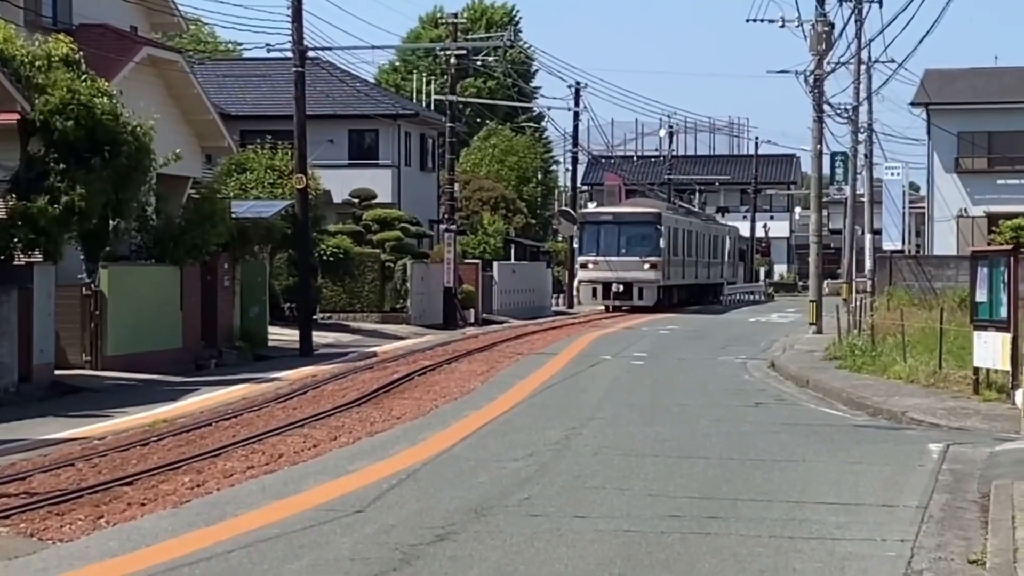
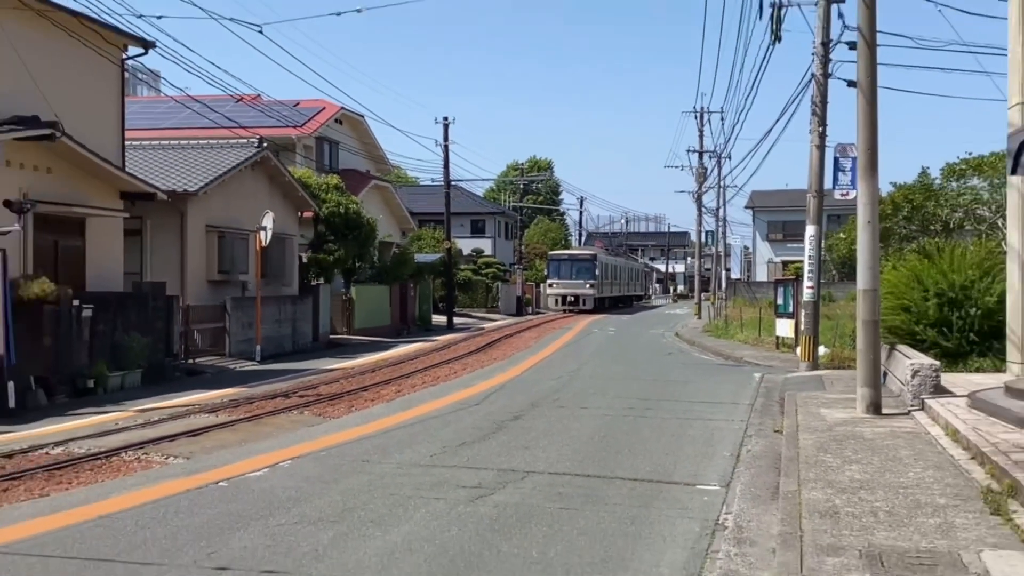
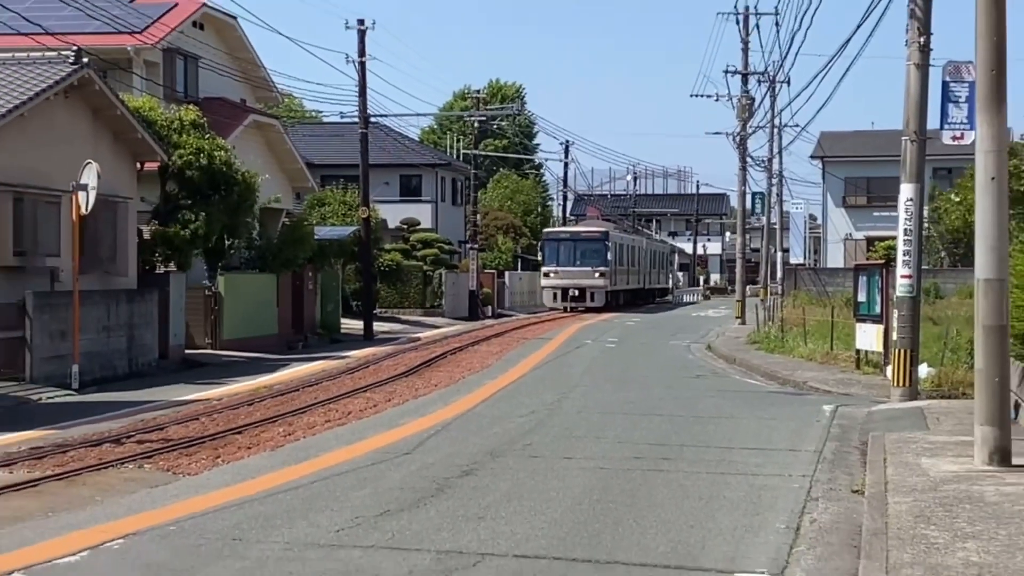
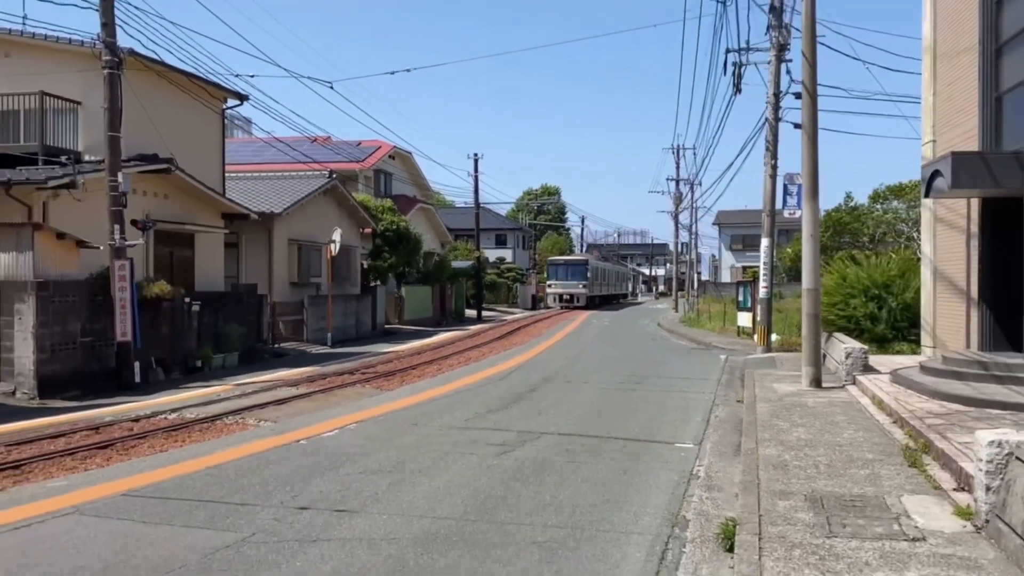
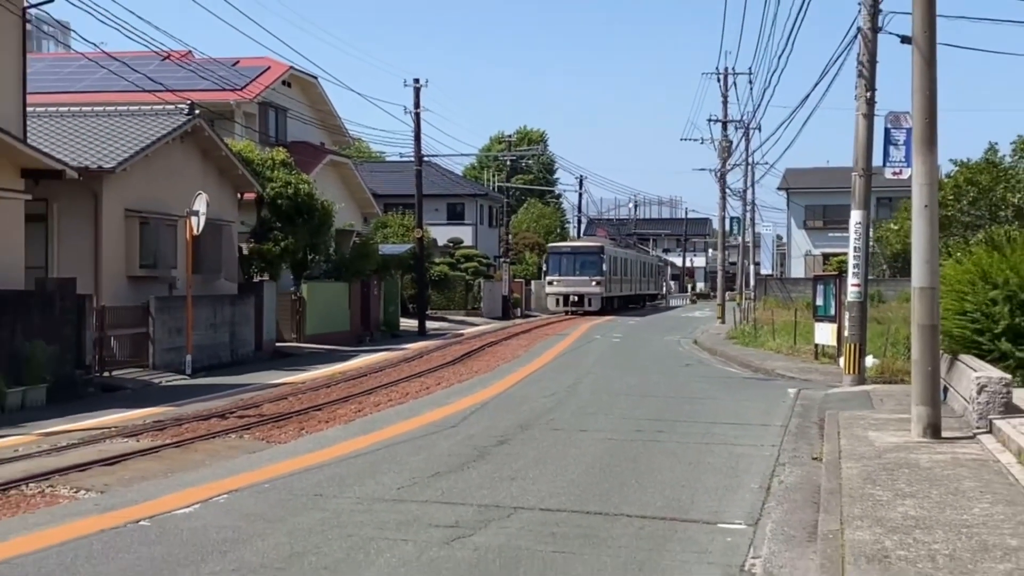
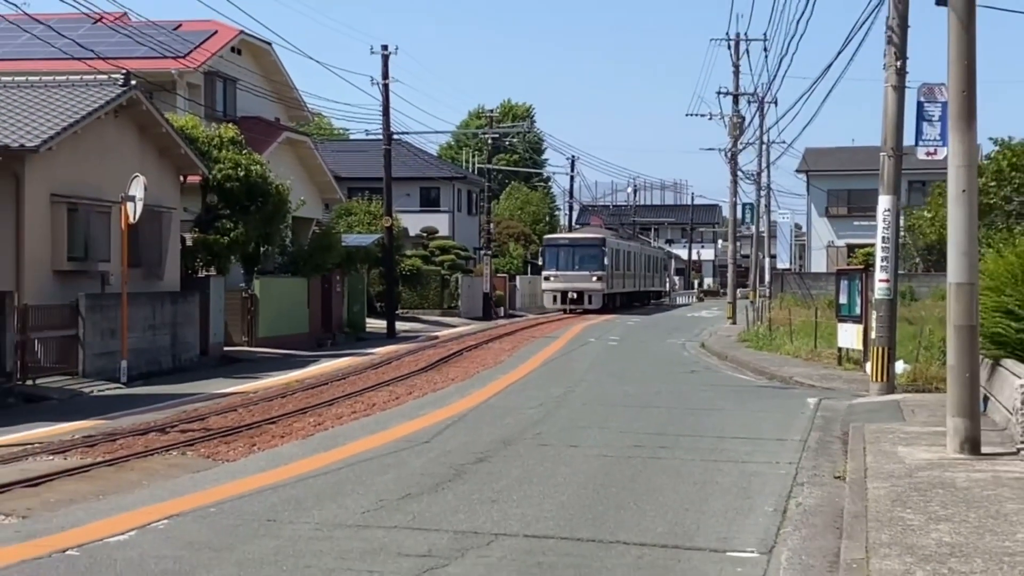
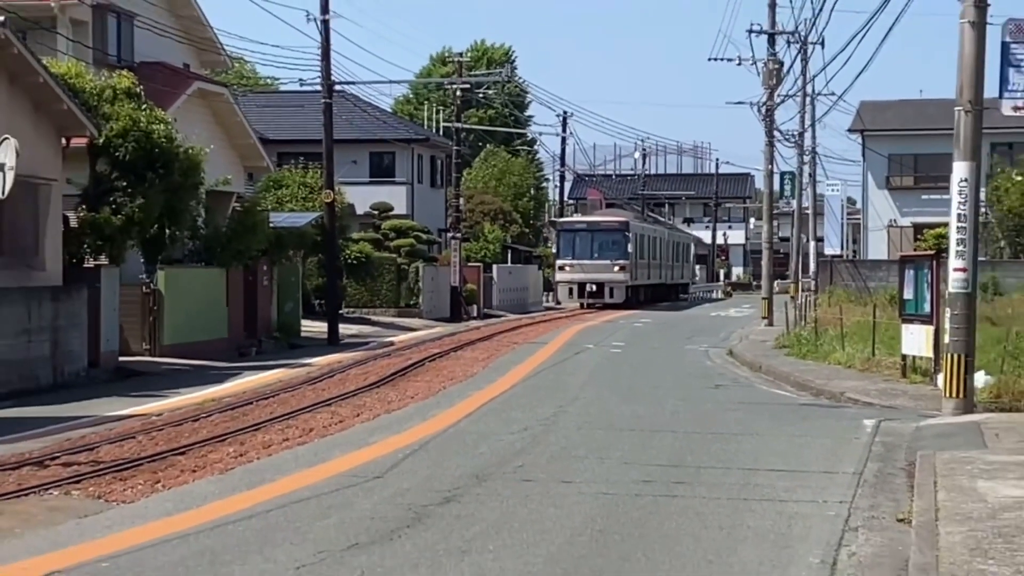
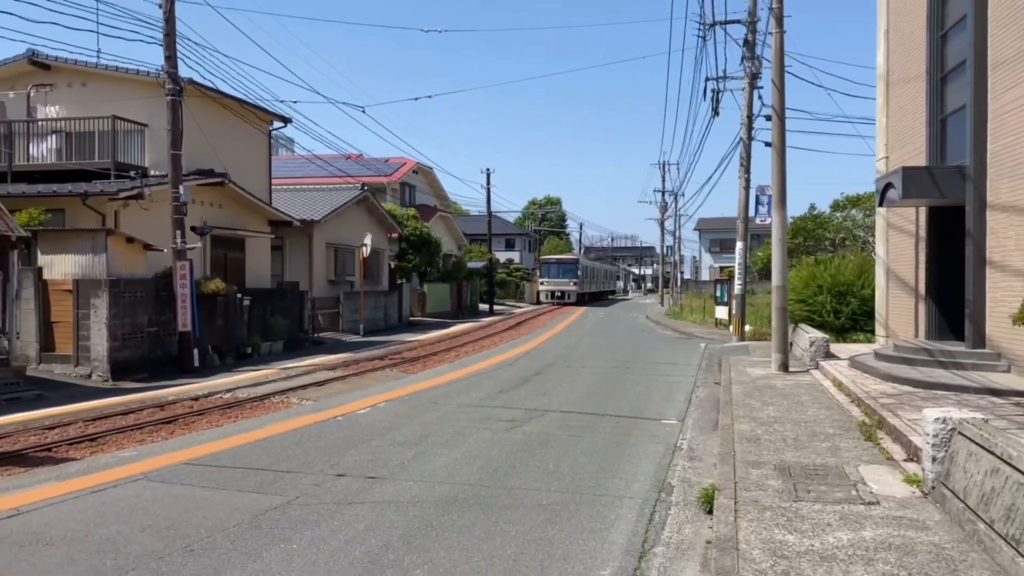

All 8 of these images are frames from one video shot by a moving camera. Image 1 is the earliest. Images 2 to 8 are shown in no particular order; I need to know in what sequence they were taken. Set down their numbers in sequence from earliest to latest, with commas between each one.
7, 3, 6, 5, 2, 4, 8
